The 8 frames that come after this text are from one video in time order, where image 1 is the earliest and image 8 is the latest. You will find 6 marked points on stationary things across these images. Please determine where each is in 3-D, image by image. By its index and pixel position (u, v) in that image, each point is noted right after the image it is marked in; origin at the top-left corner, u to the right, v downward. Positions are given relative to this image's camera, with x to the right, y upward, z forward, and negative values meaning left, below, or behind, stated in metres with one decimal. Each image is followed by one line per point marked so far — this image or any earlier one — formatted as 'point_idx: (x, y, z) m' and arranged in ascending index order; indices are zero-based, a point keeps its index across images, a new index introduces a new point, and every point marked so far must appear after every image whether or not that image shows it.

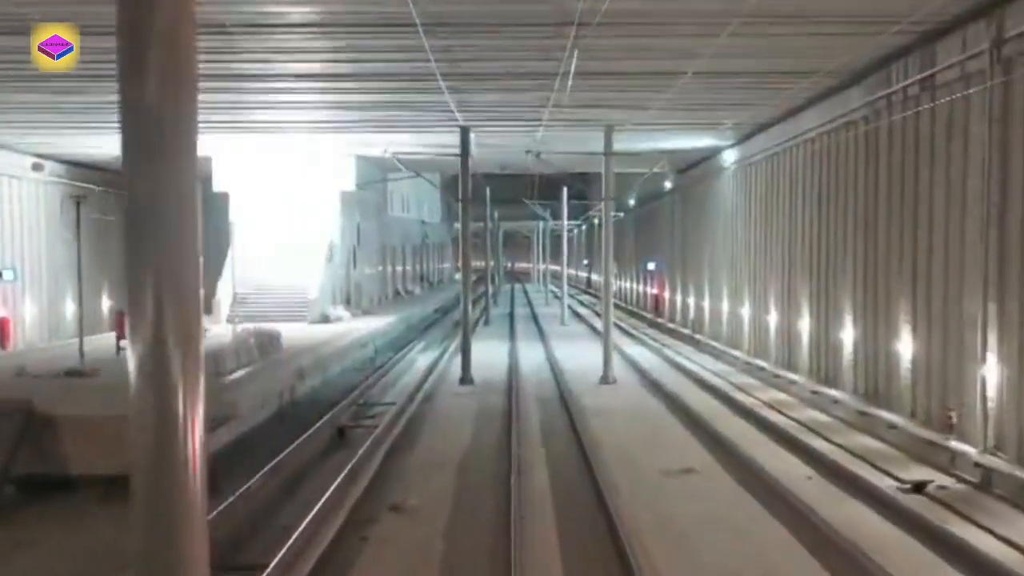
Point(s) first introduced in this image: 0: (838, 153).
0: (+3.3, +1.4, +15.5) m
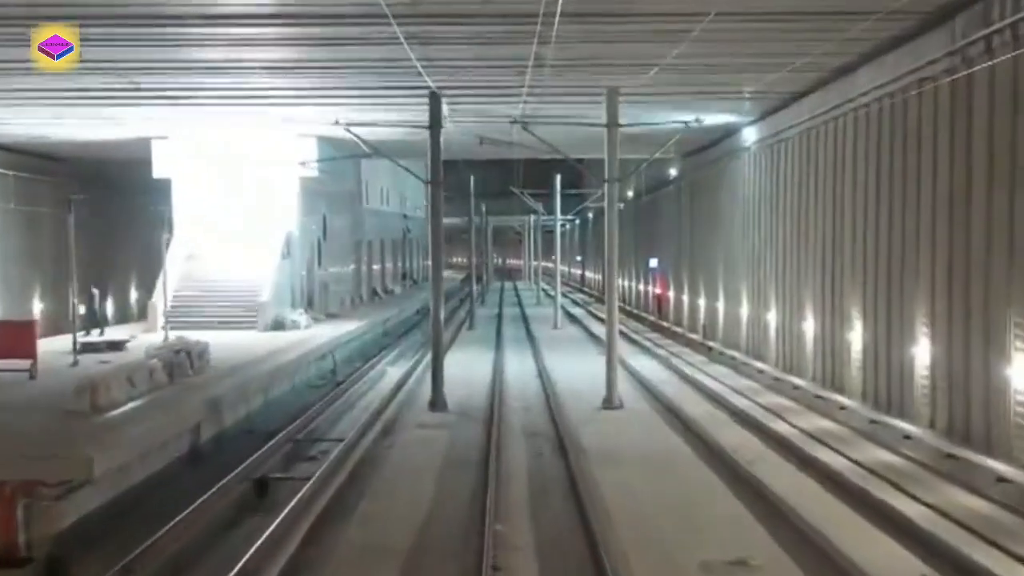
0: (+3.1, +1.4, +12.2) m
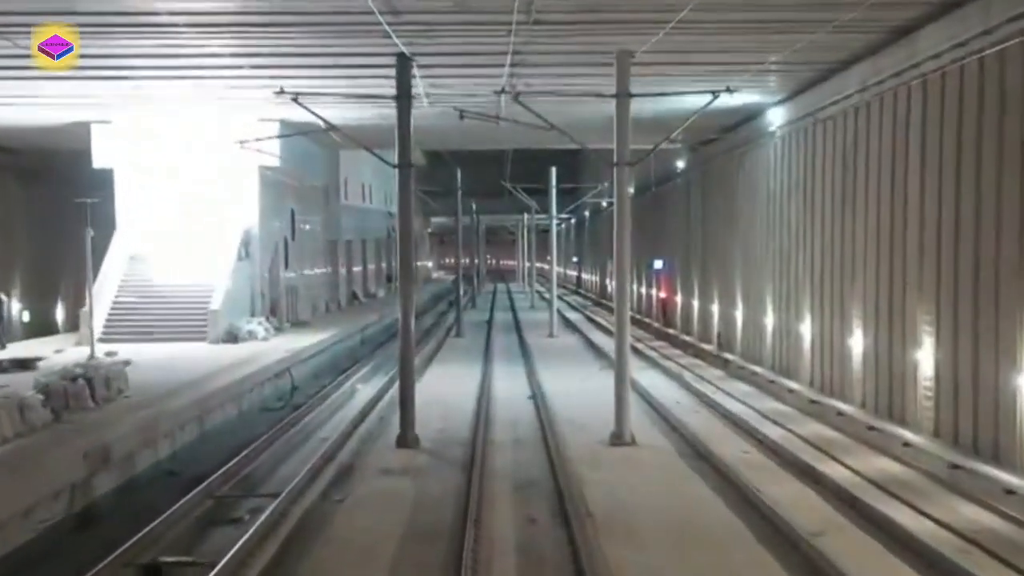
0: (+3.1, +1.3, +9.5) m
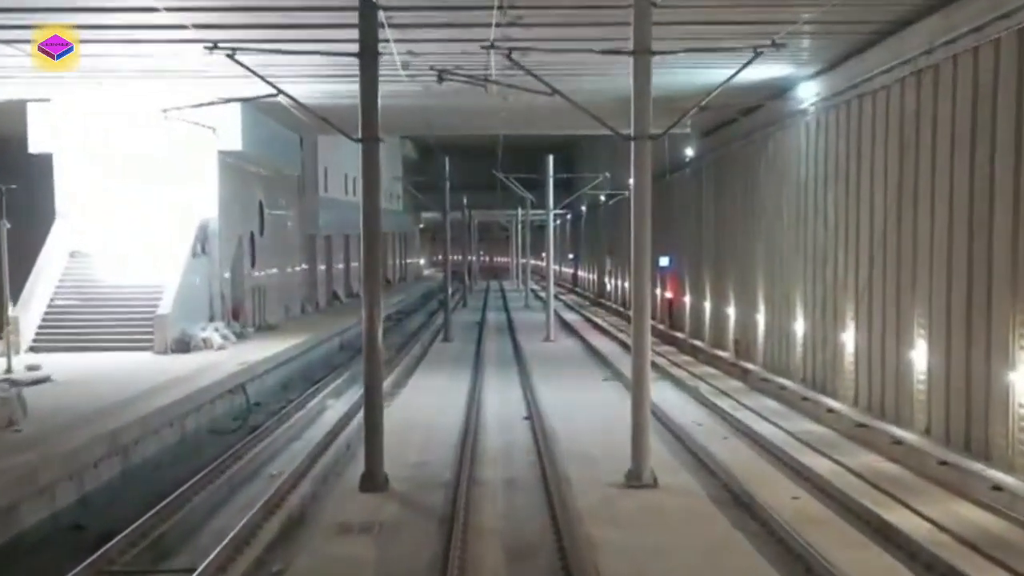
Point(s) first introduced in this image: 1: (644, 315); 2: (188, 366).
0: (+3.0, +1.3, +7.3) m
1: (+0.8, -0.2, +9.6) m
2: (-2.9, -0.7, +13.9) m
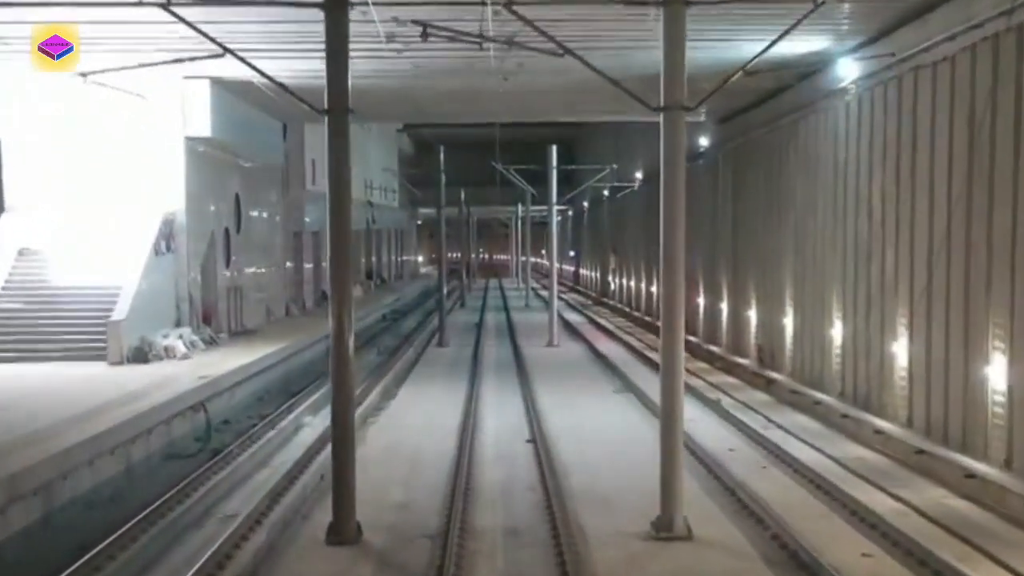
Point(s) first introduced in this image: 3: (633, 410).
0: (+3.0, +1.2, +5.6) m
1: (+0.8, -0.2, +7.8) m
2: (-2.9, -0.7, +12.2) m
3: (+1.2, -1.2, +14.6) m
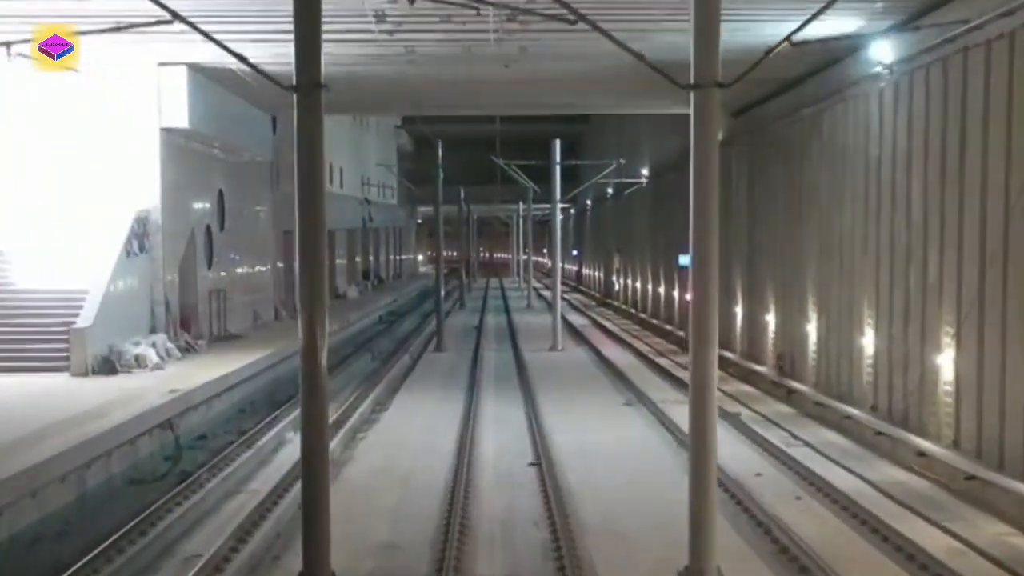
0: (+3.0, +1.2, +4.4) m
1: (+0.8, -0.2, +6.7) m
2: (-2.9, -0.8, +11.0) m
3: (+1.2, -1.2, +13.5) m
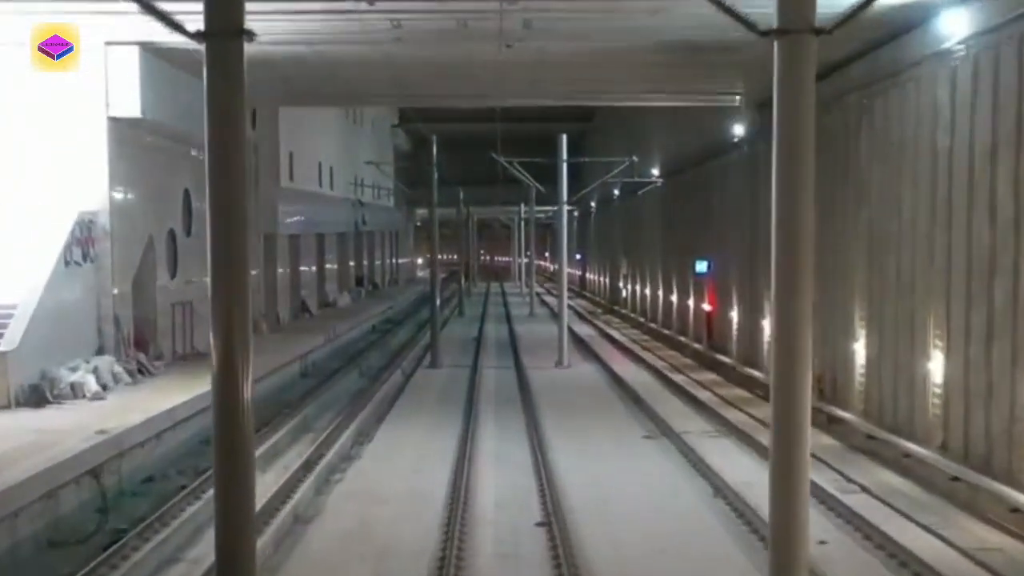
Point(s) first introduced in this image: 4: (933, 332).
0: (+3.0, +1.1, +2.6) m
1: (+0.8, -0.3, +4.8) m
2: (-2.9, -0.9, +9.1) m
3: (+1.2, -1.3, +11.6) m
4: (+2.9, -0.3, +10.4) m
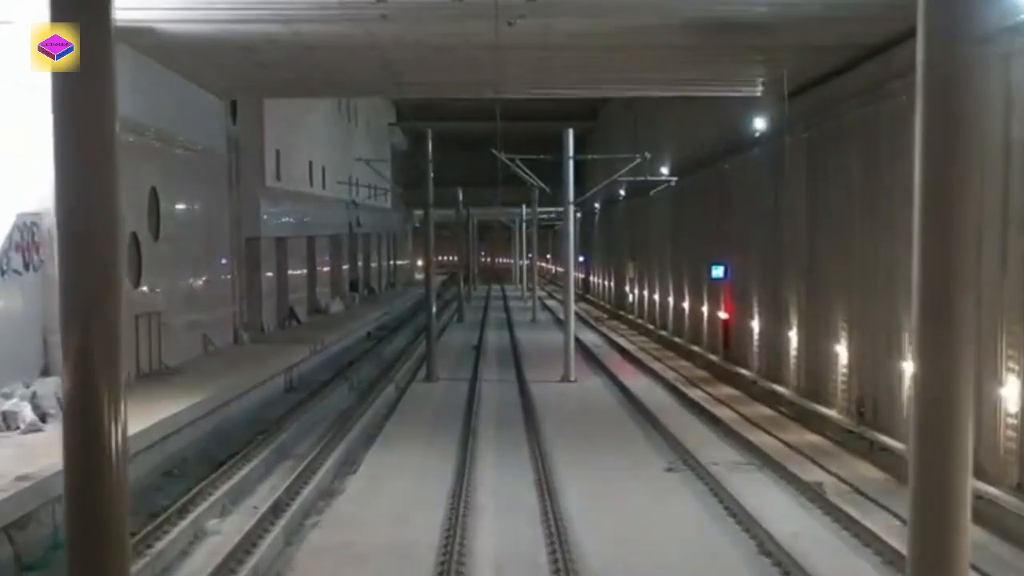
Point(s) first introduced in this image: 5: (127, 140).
0: (+3.1, +1.0, +1.1) m
1: (+0.8, -0.4, +3.3) m
2: (-2.9, -0.9, +7.7) m
3: (+1.2, -1.4, +10.1) m
4: (+2.9, -0.4, +8.9) m
5: (-3.2, +1.3, +13.0) m
